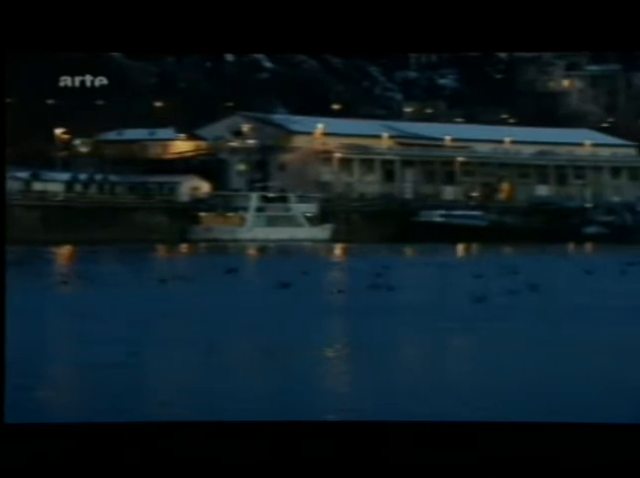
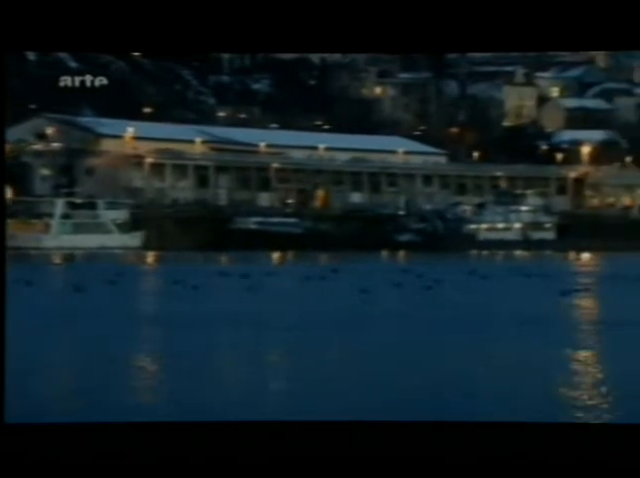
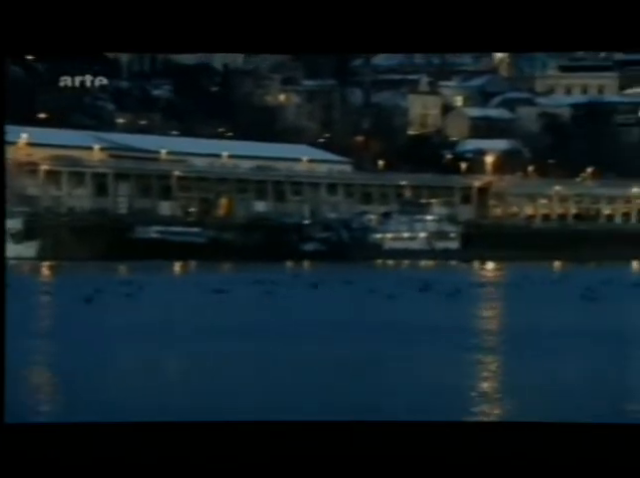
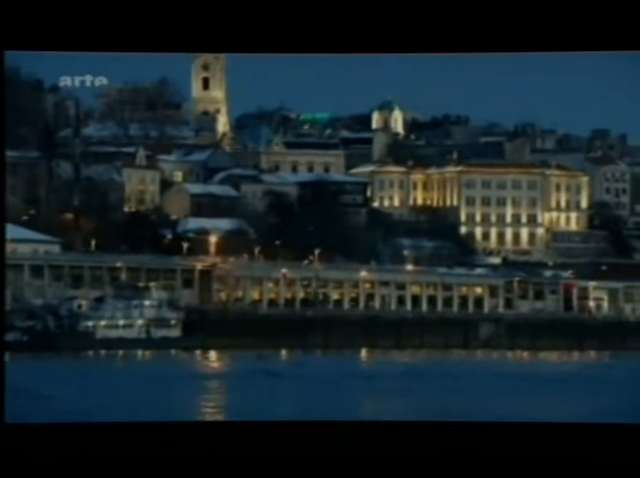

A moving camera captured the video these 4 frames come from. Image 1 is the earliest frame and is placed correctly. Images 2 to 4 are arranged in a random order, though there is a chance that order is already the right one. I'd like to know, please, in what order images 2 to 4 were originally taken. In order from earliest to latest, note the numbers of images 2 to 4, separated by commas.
2, 3, 4
